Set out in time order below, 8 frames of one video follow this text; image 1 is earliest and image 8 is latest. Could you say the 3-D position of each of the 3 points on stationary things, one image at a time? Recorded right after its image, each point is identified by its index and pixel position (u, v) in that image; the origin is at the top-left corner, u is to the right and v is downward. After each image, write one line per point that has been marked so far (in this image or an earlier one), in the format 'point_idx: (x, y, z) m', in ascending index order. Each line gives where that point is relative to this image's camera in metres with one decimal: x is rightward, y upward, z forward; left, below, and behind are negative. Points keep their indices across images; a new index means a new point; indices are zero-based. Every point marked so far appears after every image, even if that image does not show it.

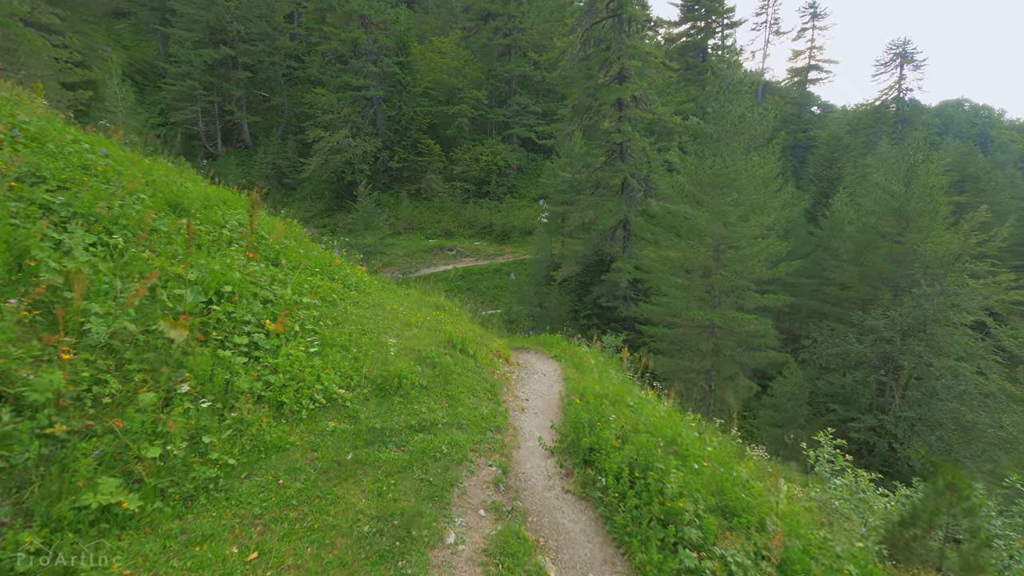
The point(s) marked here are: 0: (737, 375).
0: (+8.1, -3.1, +16.2) m
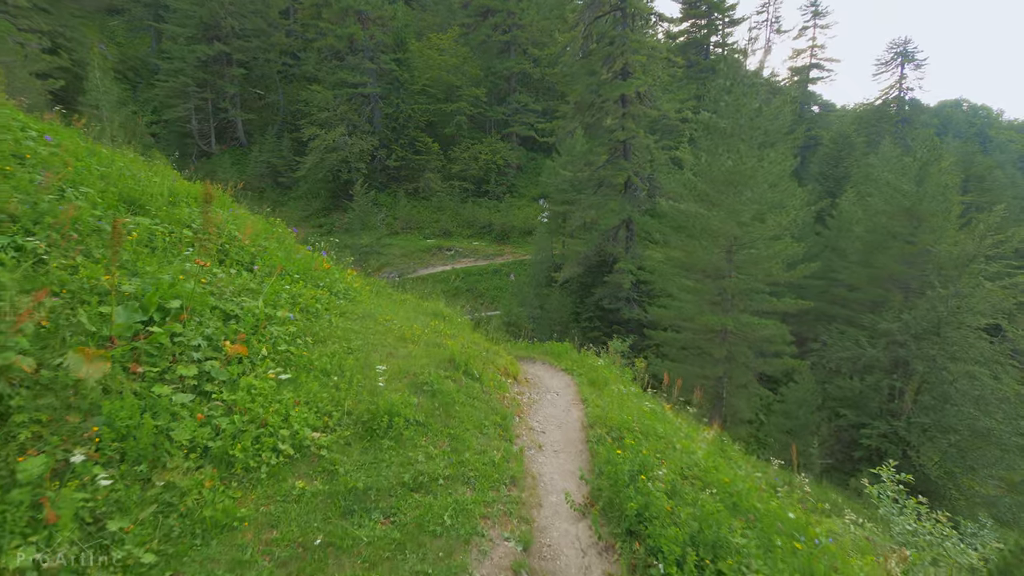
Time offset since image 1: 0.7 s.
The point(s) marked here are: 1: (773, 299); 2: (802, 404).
0: (+8.2, -3.2, +15.4) m
1: (+9.0, -0.4, +15.1) m
2: (+12.7, -5.0, +19.4) m
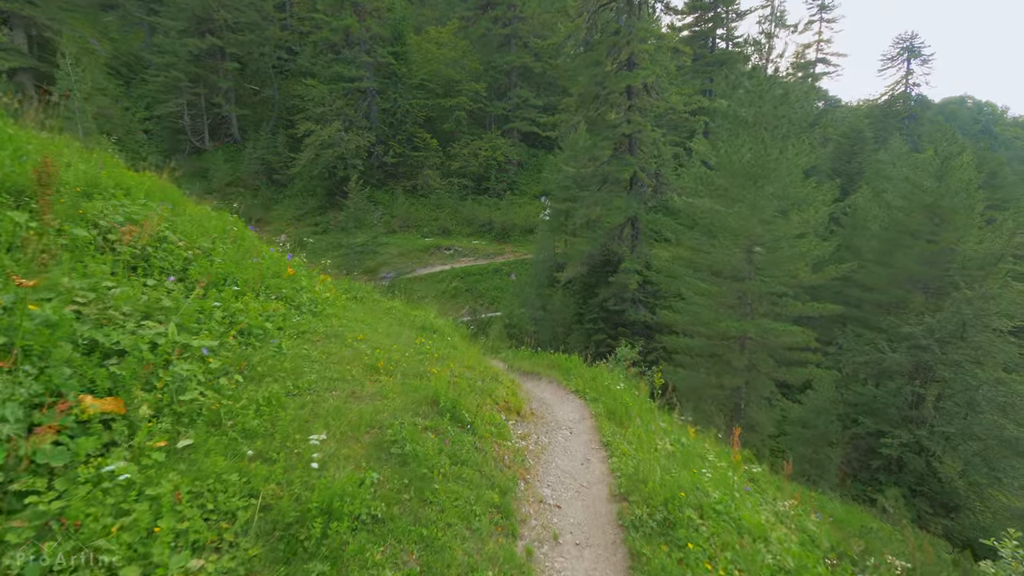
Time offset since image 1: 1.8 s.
0: (+8.2, -3.3, +14.2) m
1: (+9.0, -0.5, +13.9) m
2: (+12.7, -5.1, +18.2) m
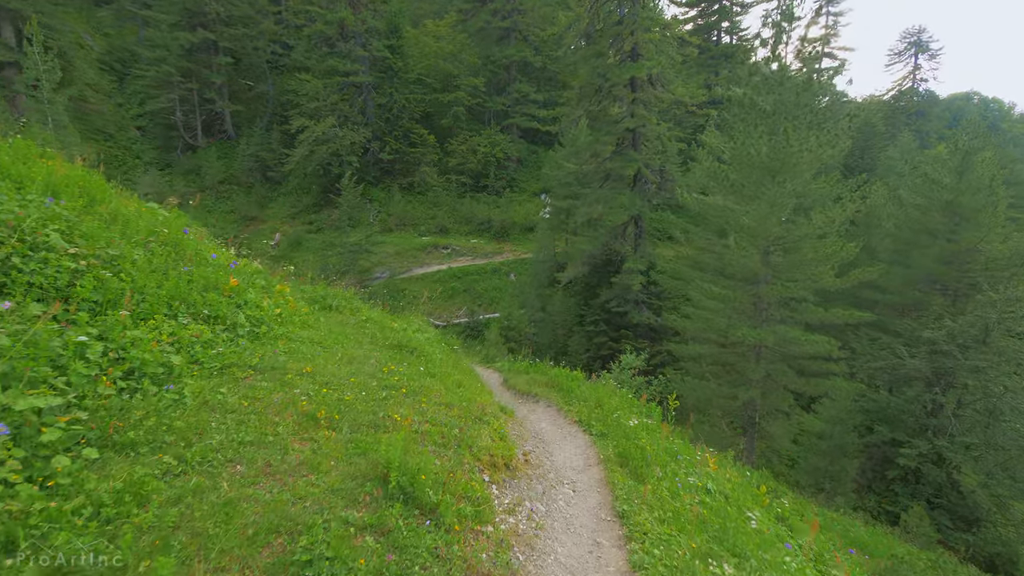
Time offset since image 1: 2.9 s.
0: (+8.1, -3.4, +13.2) m
1: (+8.9, -0.6, +12.8) m
2: (+12.6, -5.2, +17.1) m
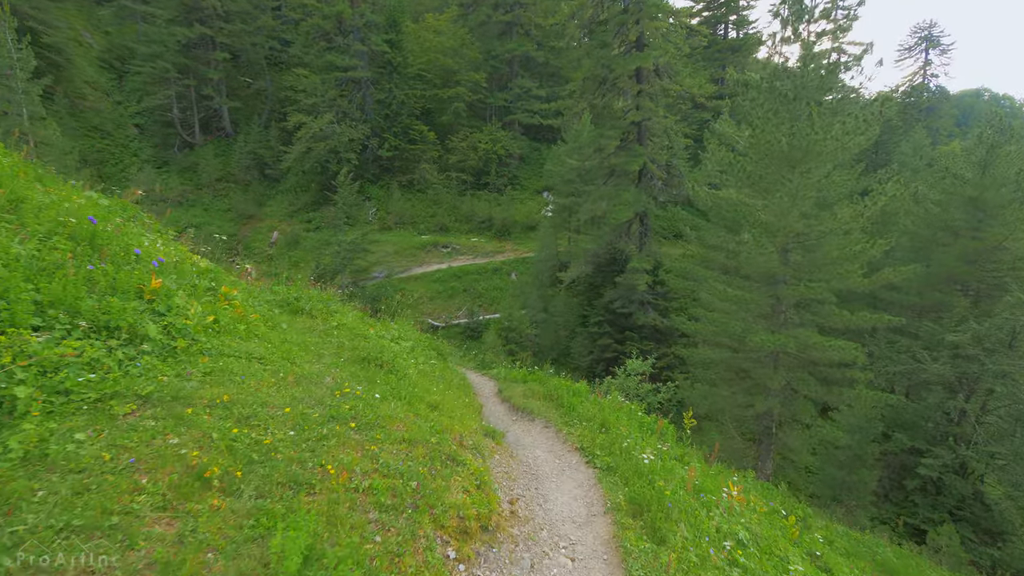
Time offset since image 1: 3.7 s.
0: (+8.0, -3.4, +12.2) m
1: (+8.8, -0.6, +11.8) m
2: (+12.6, -5.2, +16.1) m
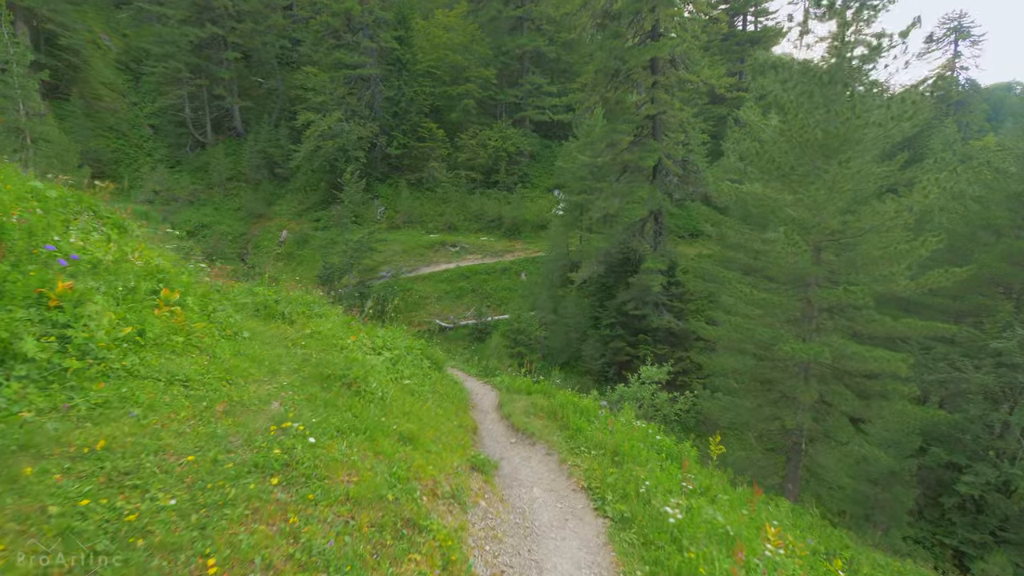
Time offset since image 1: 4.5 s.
0: (+8.2, -3.5, +11.1) m
1: (+8.9, -0.7, +10.7) m
2: (+12.8, -5.3, +14.9) m
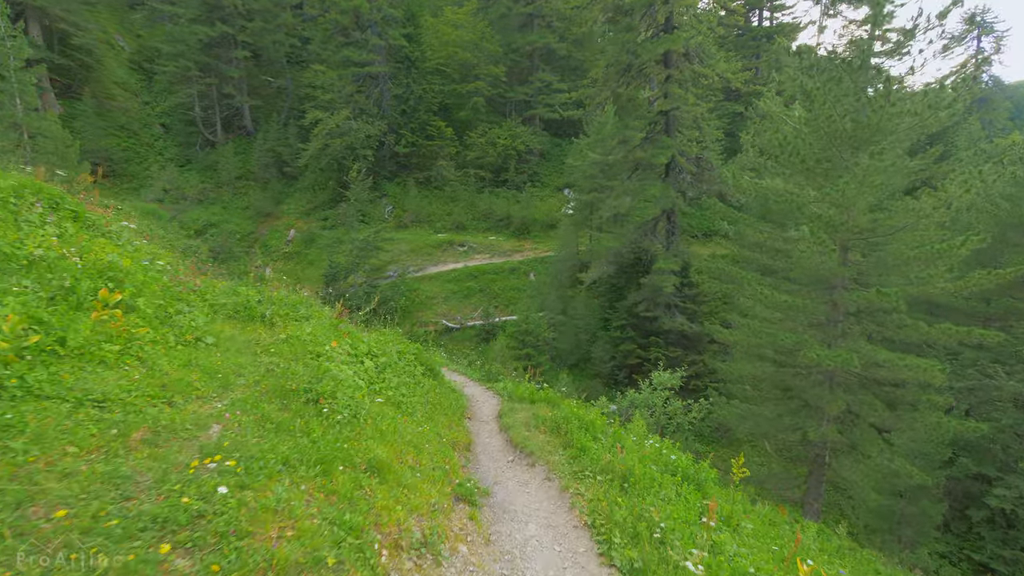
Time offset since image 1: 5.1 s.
0: (+8.2, -3.5, +10.3) m
1: (+9.0, -0.8, +9.9) m
2: (+13.0, -5.3, +14.0) m
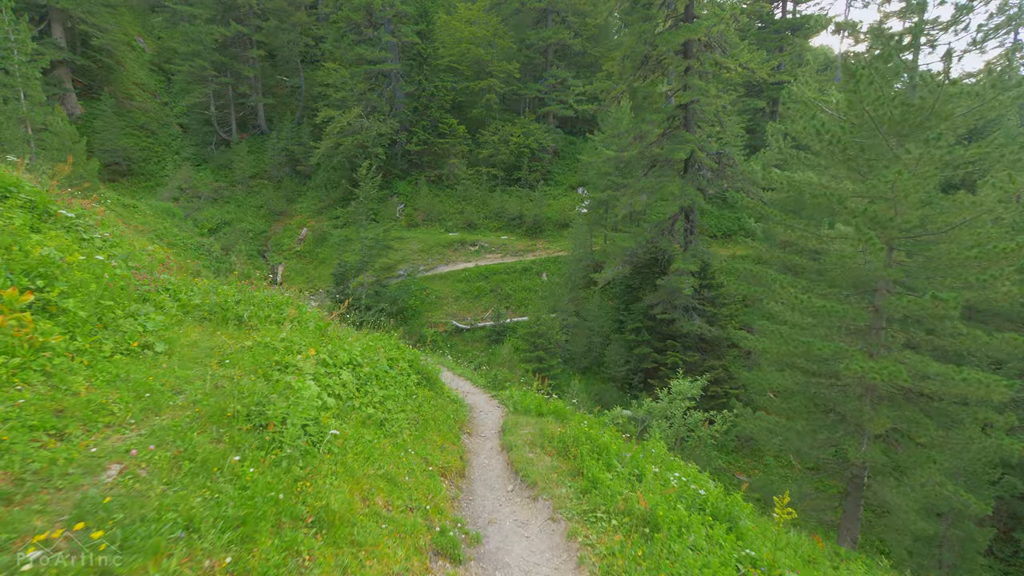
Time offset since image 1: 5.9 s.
0: (+8.4, -3.6, +9.4) m
1: (+9.2, -0.8, +8.9) m
2: (+13.2, -5.5, +12.9) m
